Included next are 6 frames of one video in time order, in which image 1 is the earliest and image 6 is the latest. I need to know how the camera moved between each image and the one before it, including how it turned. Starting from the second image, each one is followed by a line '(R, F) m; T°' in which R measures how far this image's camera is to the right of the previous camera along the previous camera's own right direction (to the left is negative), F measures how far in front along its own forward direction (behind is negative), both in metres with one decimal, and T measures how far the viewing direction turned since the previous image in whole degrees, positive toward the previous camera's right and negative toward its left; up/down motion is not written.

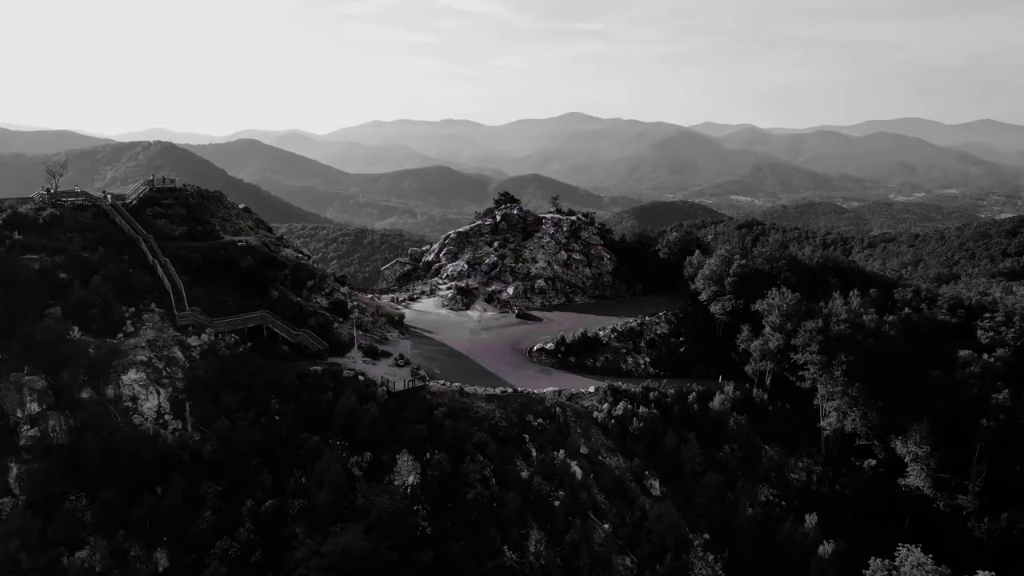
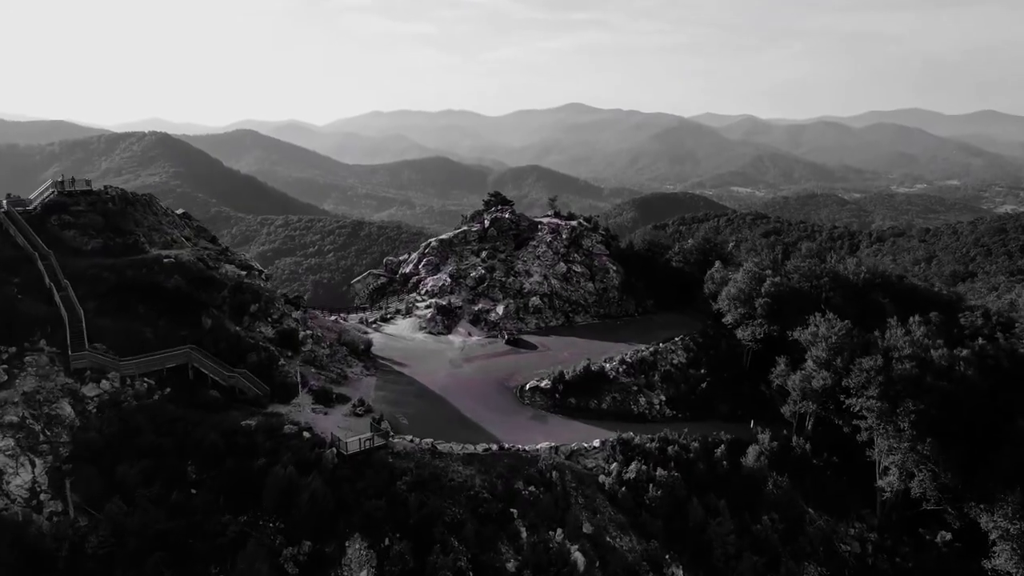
(+0.5, +6.9) m; 0°
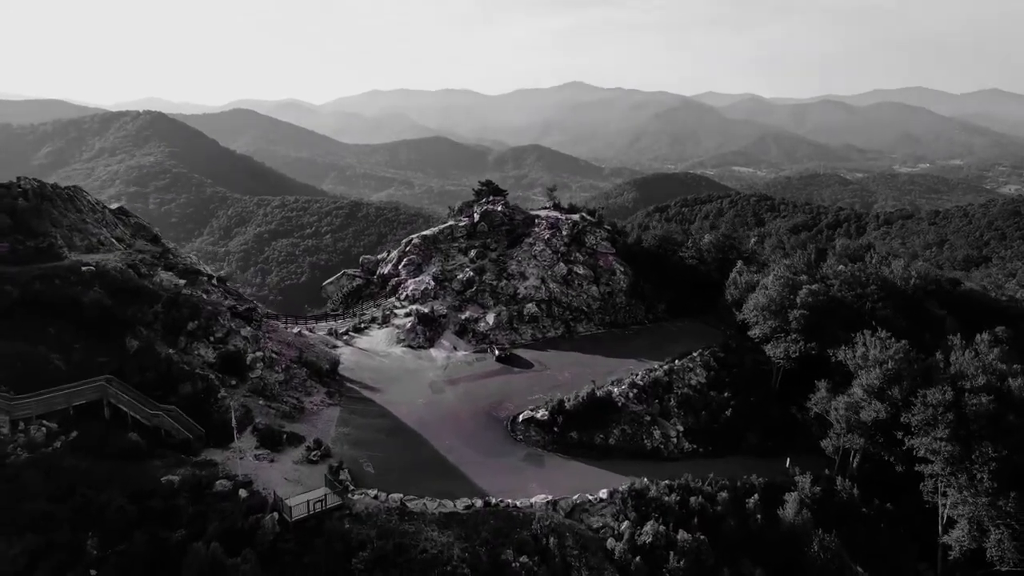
(+0.3, +5.3) m; 0°
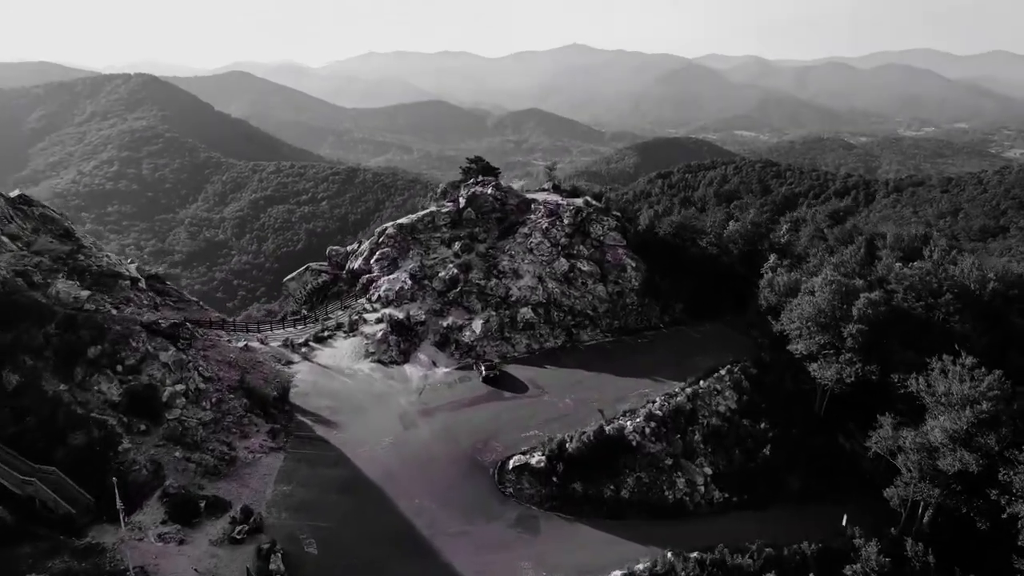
(+0.3, +5.7) m; 0°
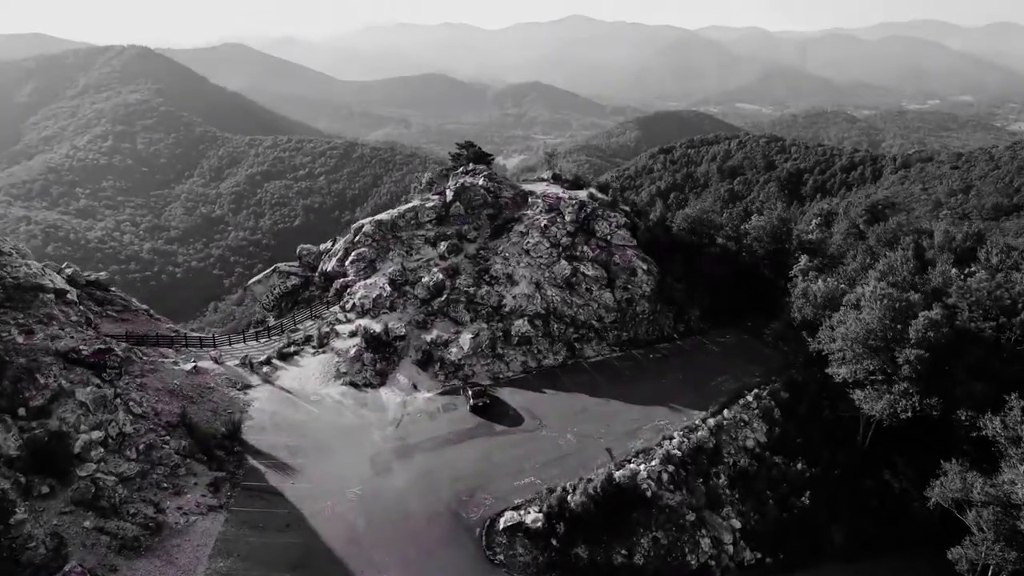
(+0.2, +3.9) m; 0°
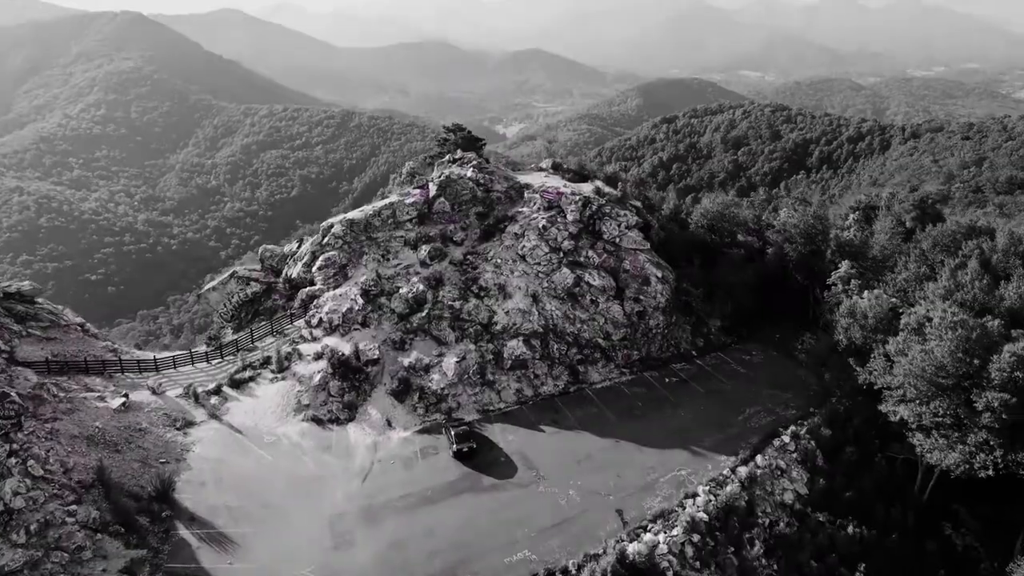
(+0.2, +3.9) m; 0°
